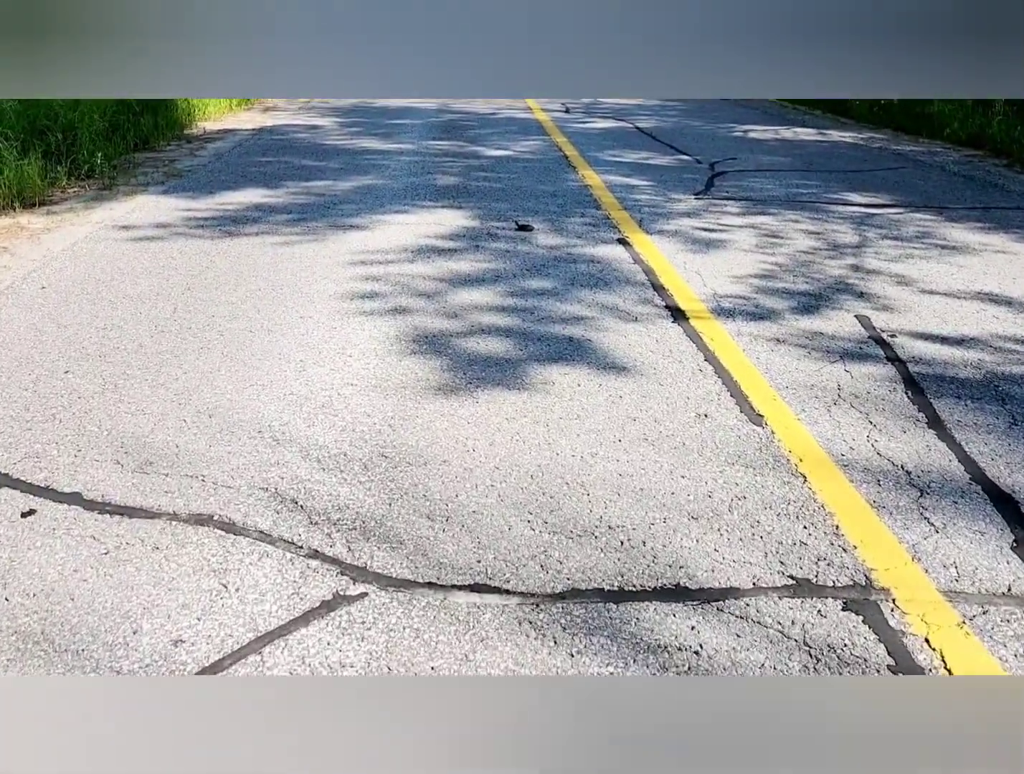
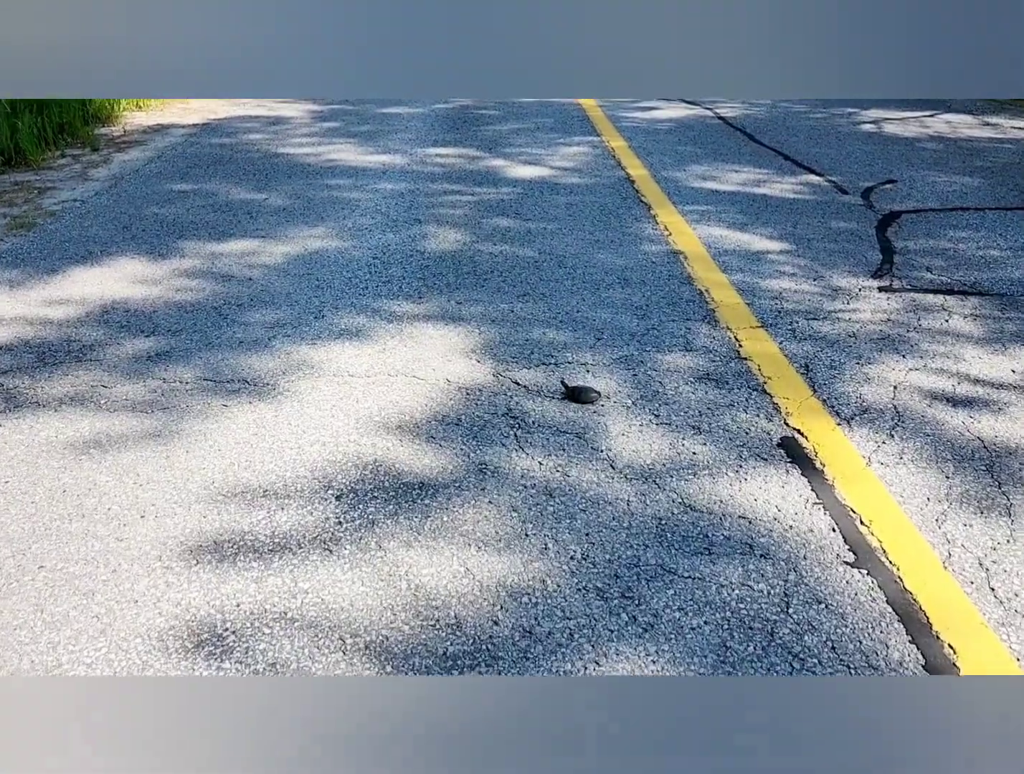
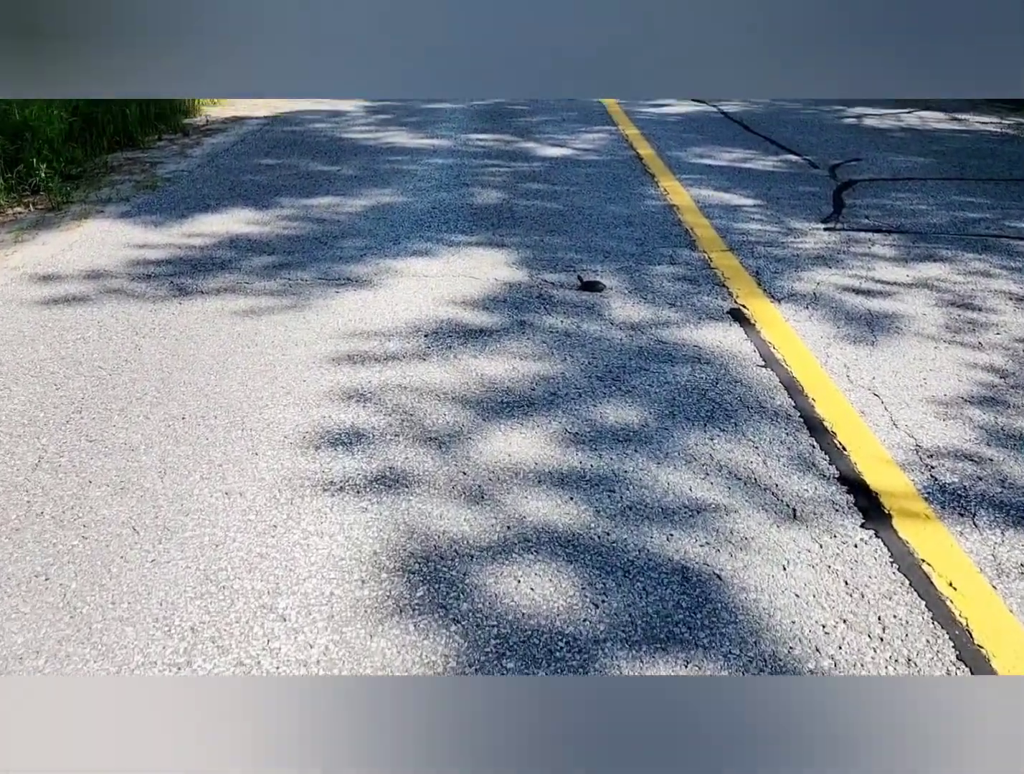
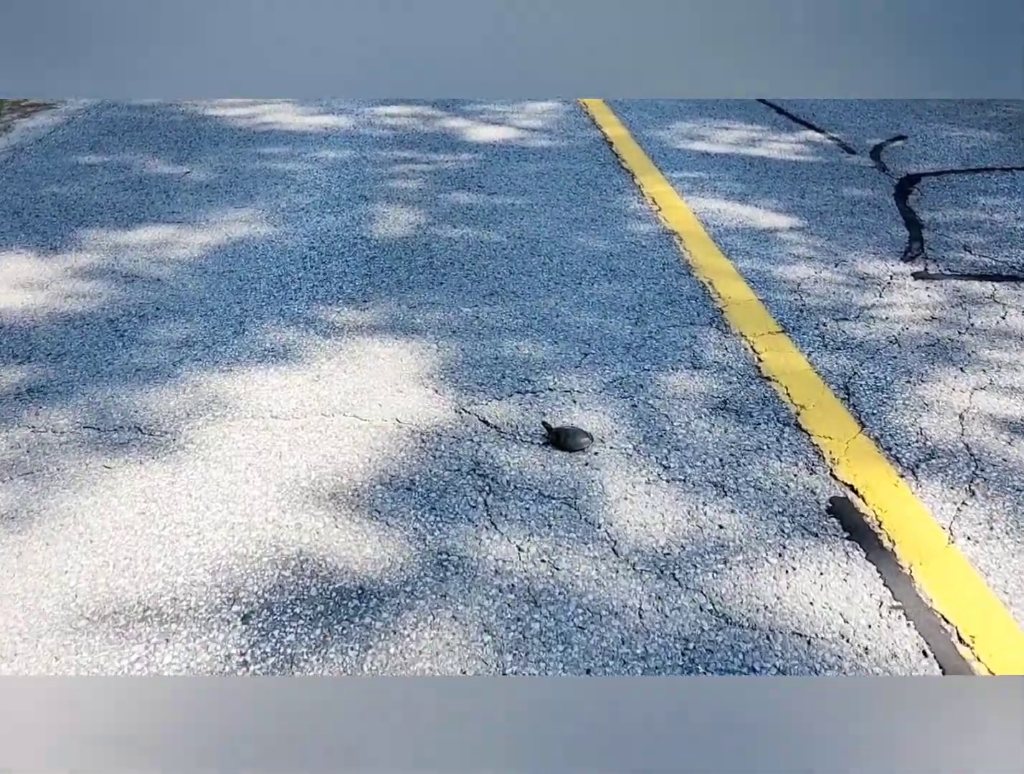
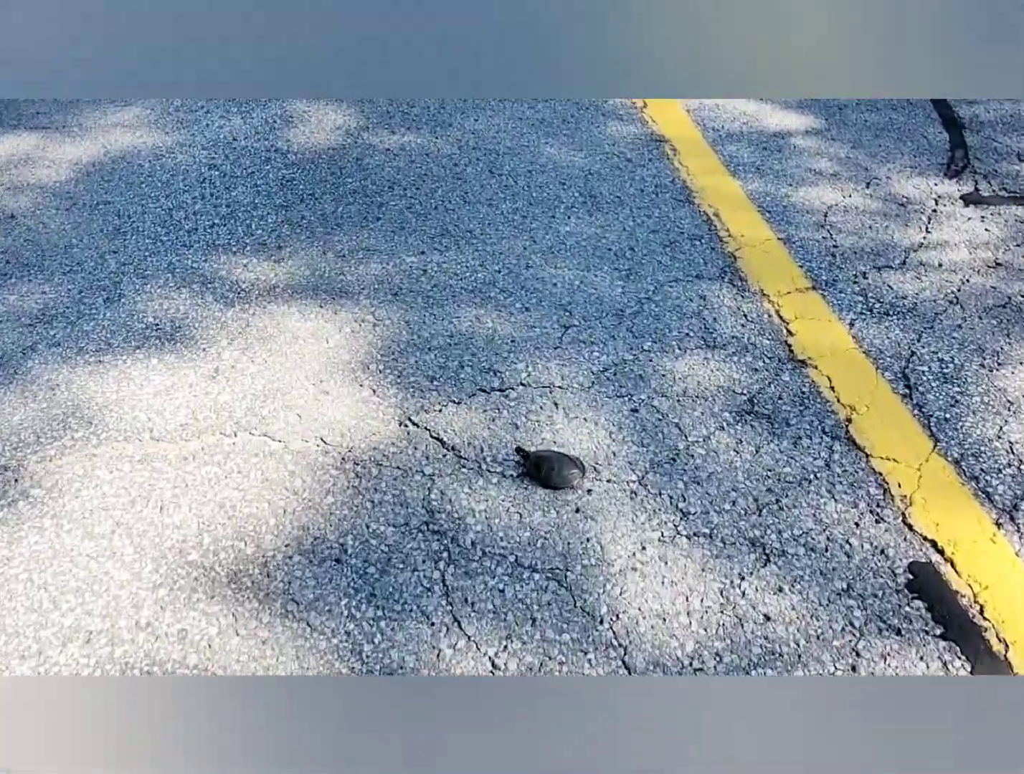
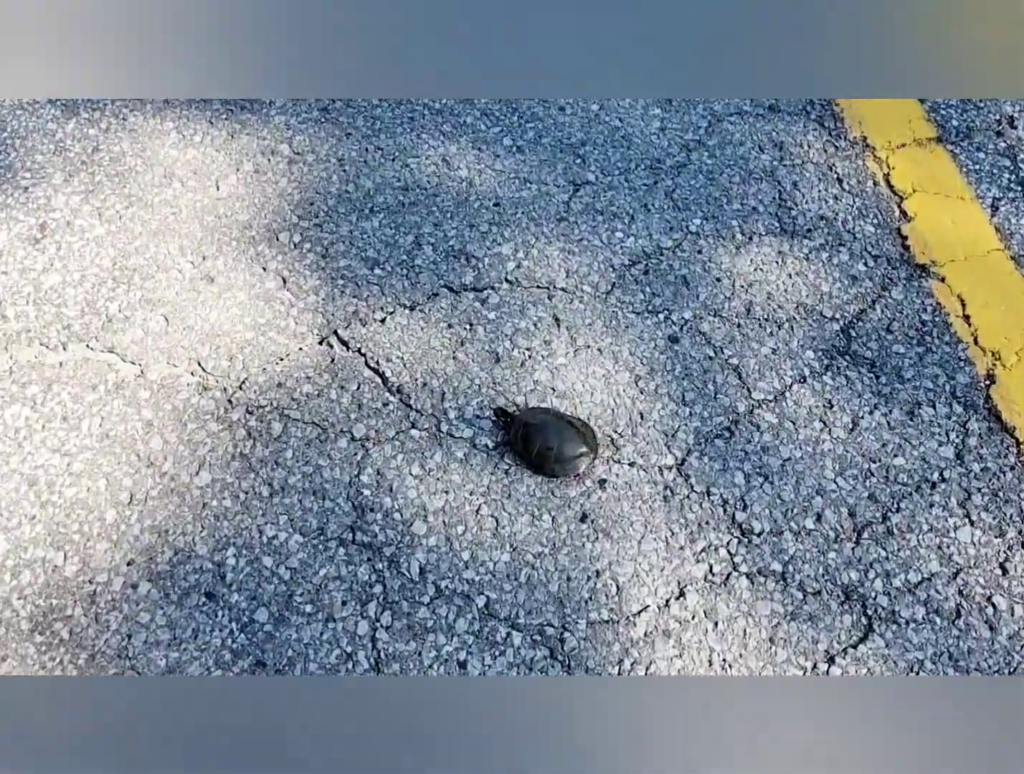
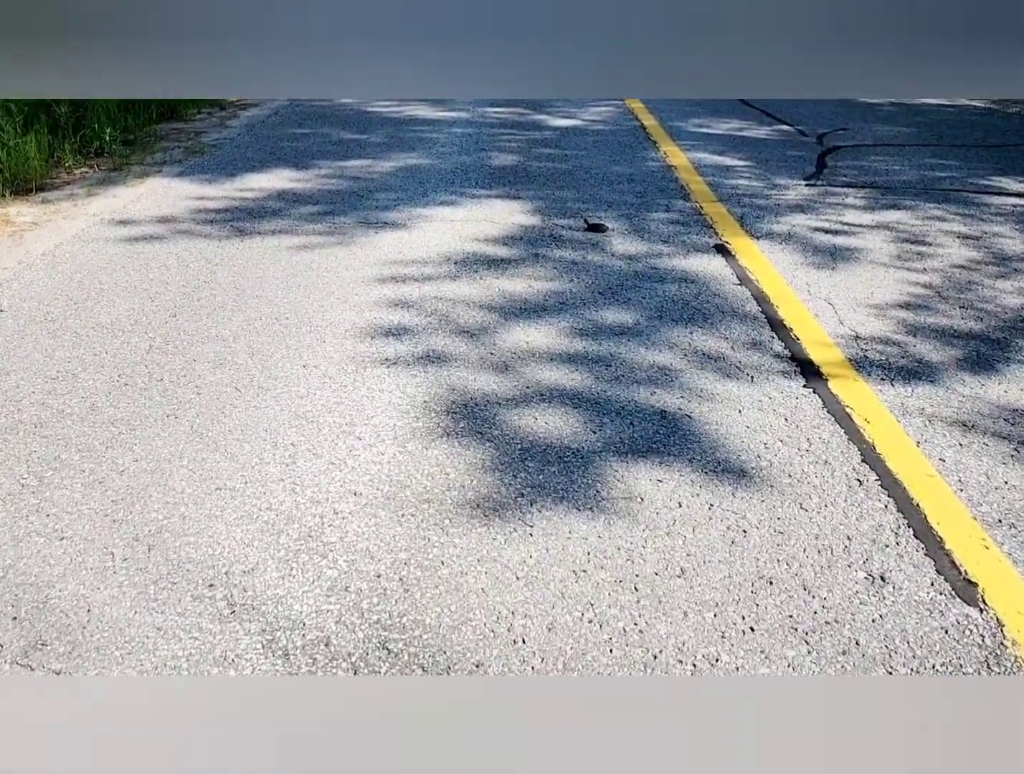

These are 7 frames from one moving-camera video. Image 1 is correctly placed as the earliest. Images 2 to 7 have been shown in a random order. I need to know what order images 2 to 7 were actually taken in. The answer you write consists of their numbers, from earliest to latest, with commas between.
7, 3, 2, 4, 5, 6
